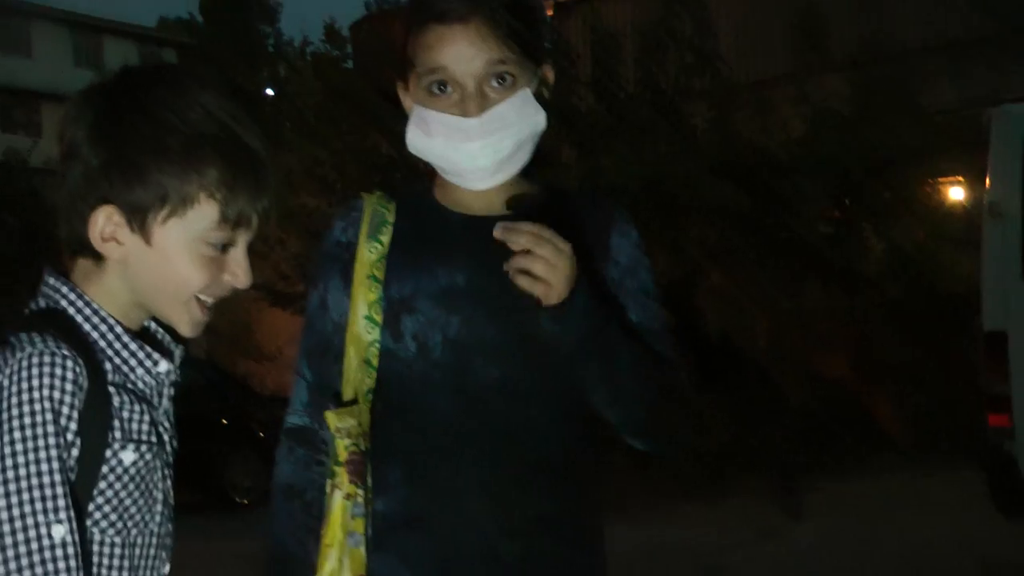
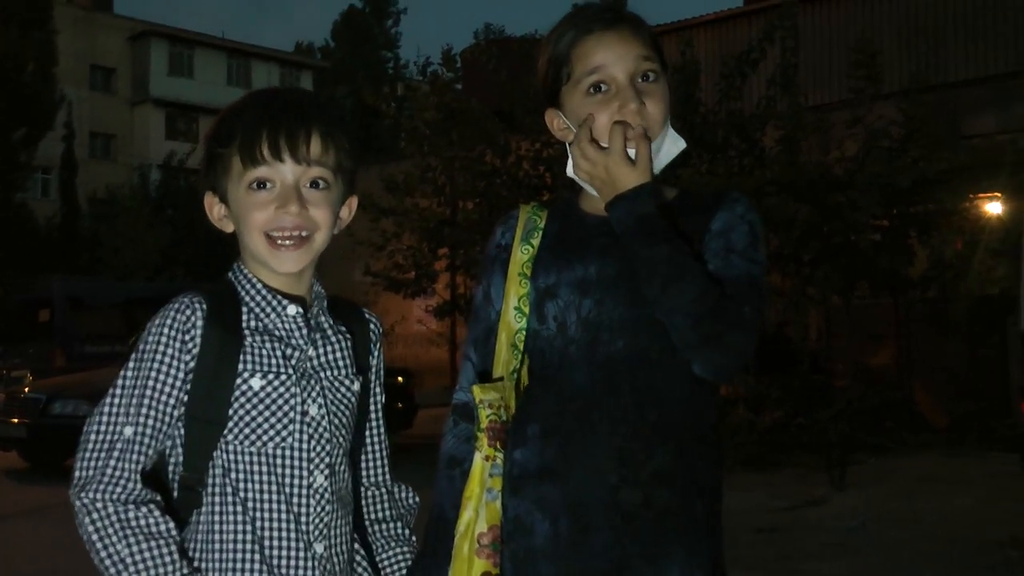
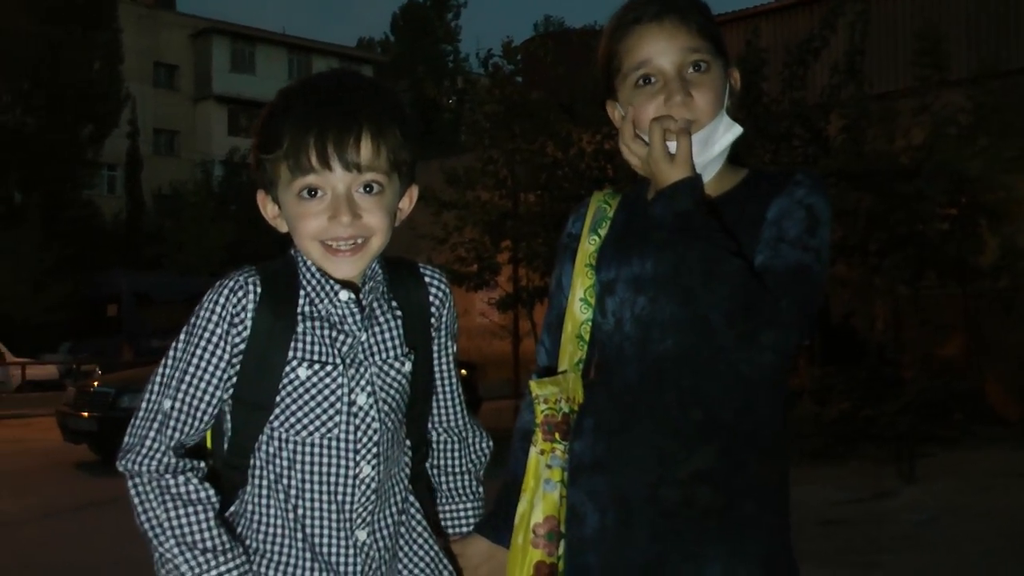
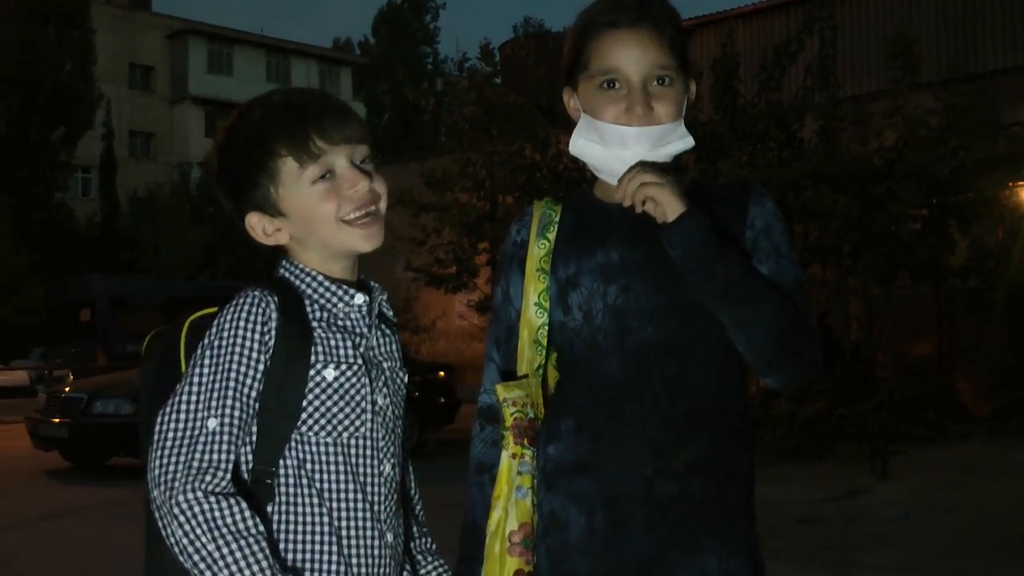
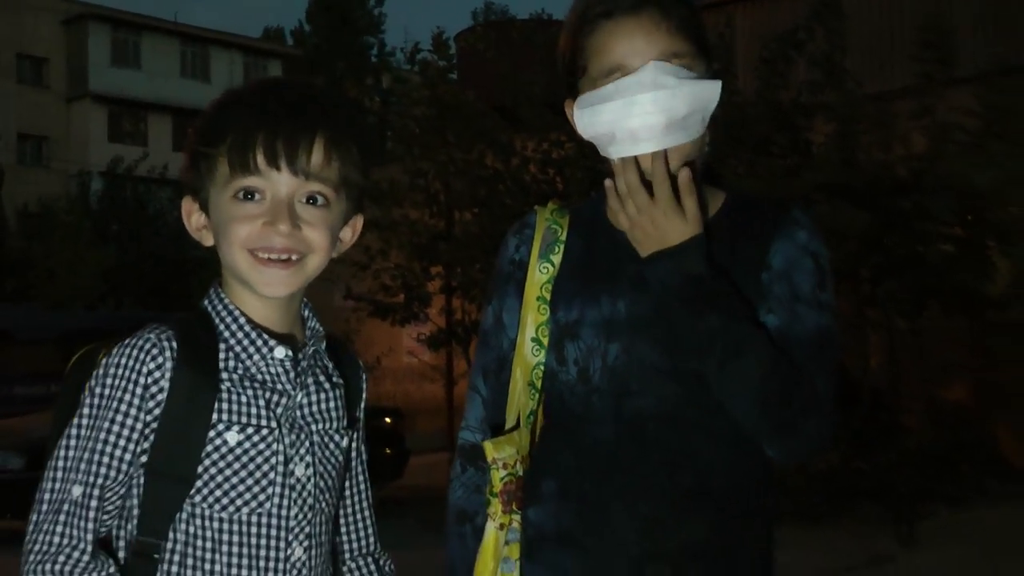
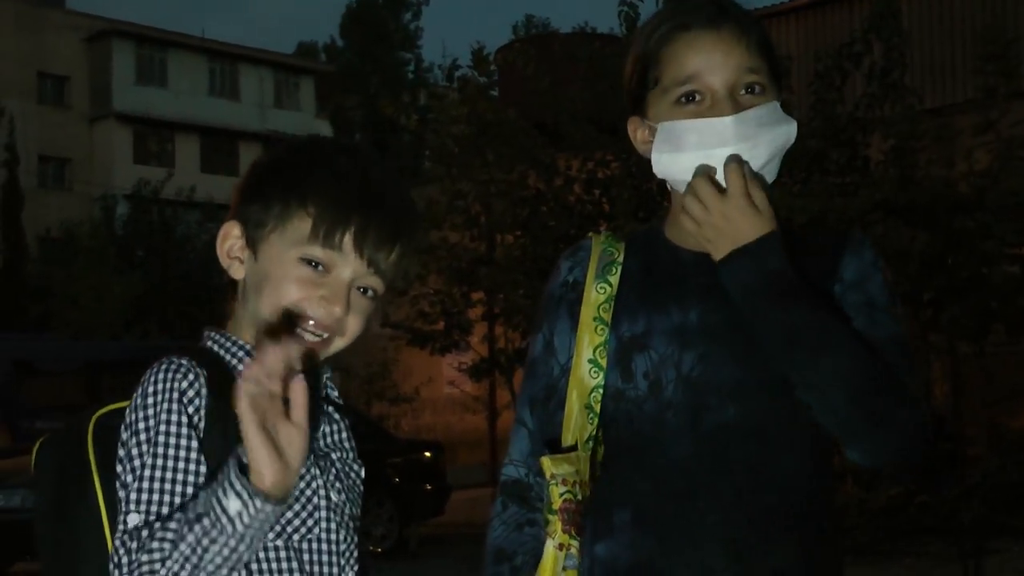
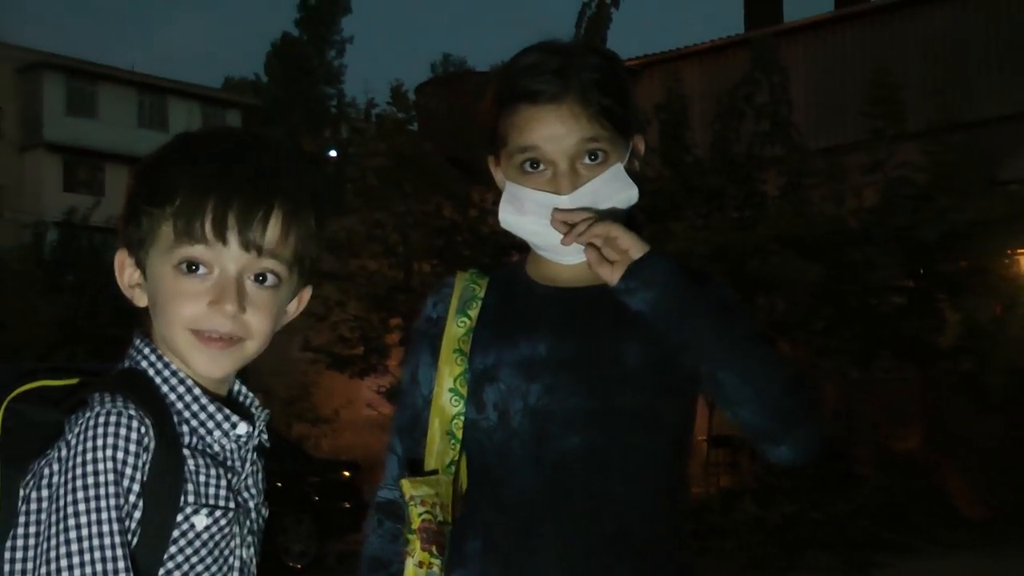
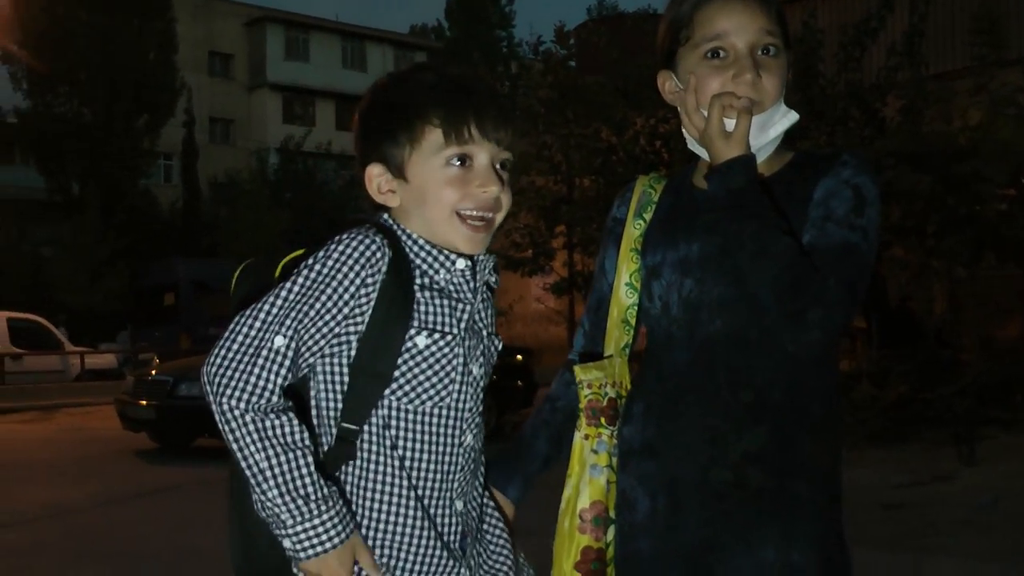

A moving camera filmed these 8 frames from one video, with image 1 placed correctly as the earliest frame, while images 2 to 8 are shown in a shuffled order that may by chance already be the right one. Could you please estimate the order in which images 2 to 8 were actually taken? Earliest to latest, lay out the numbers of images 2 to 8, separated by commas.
7, 6, 5, 4, 2, 3, 8
